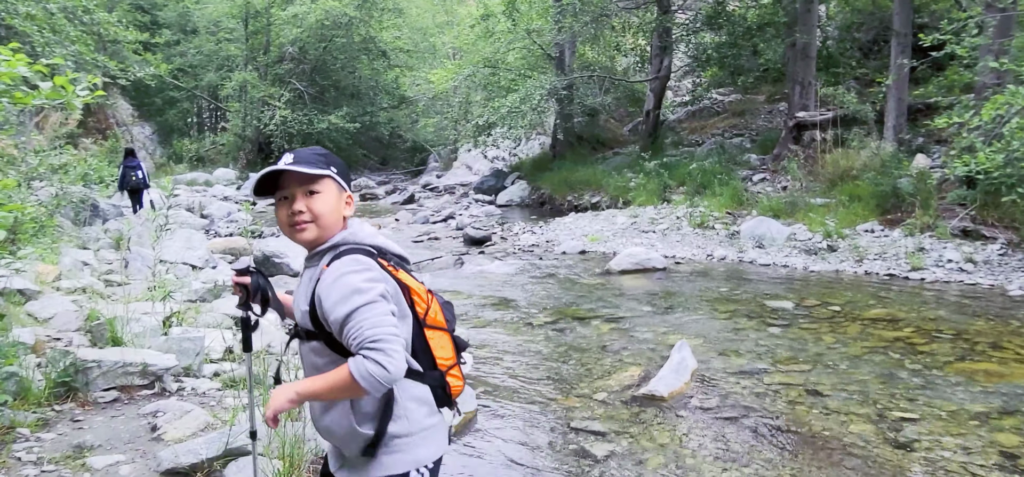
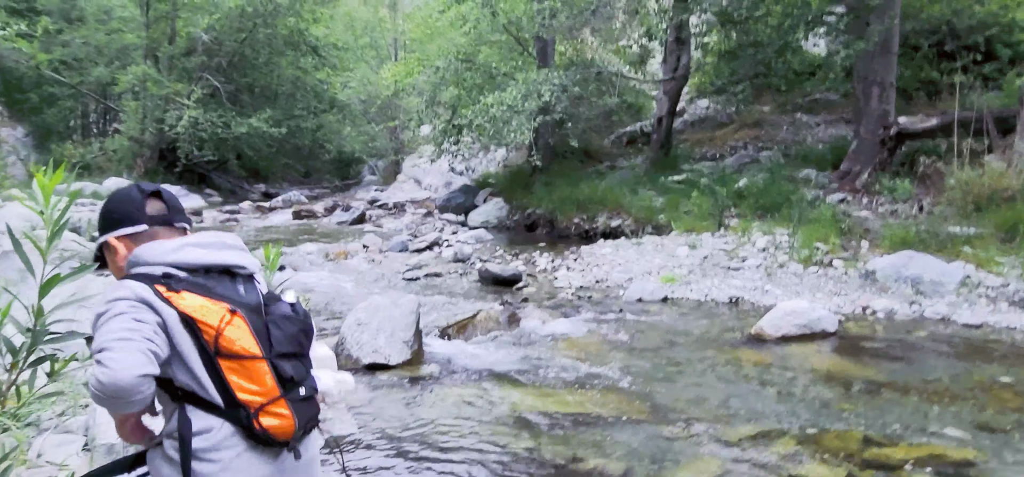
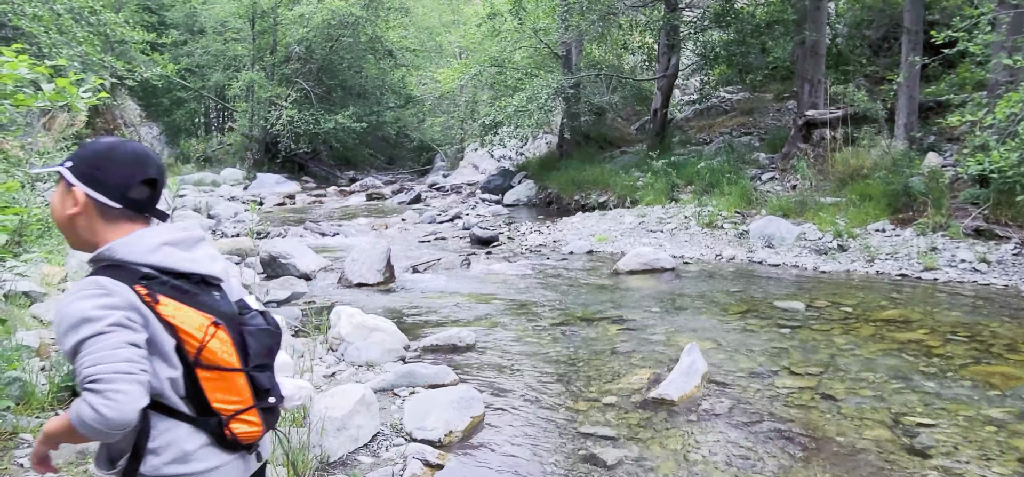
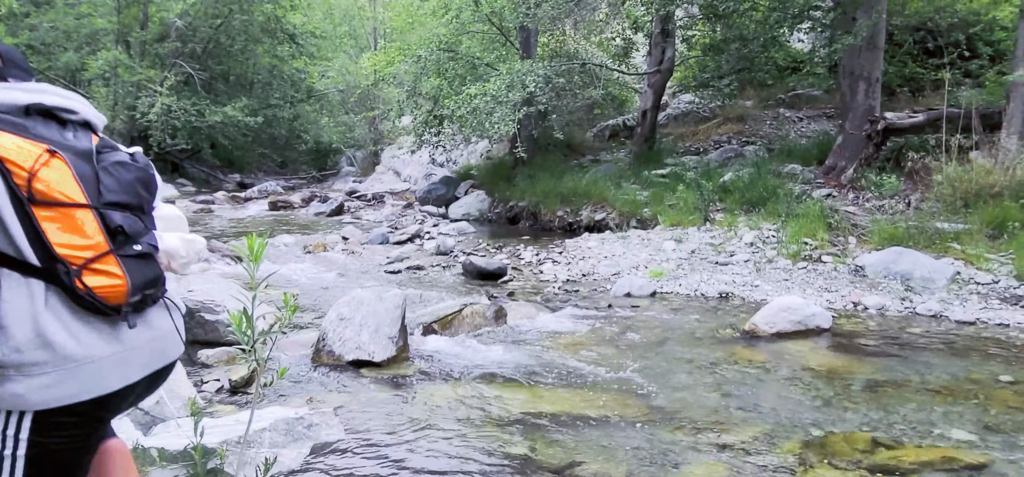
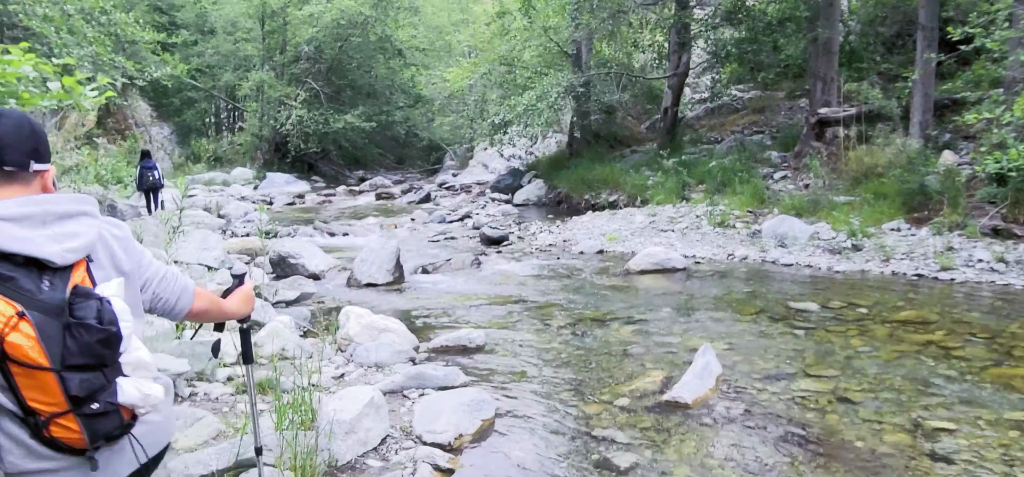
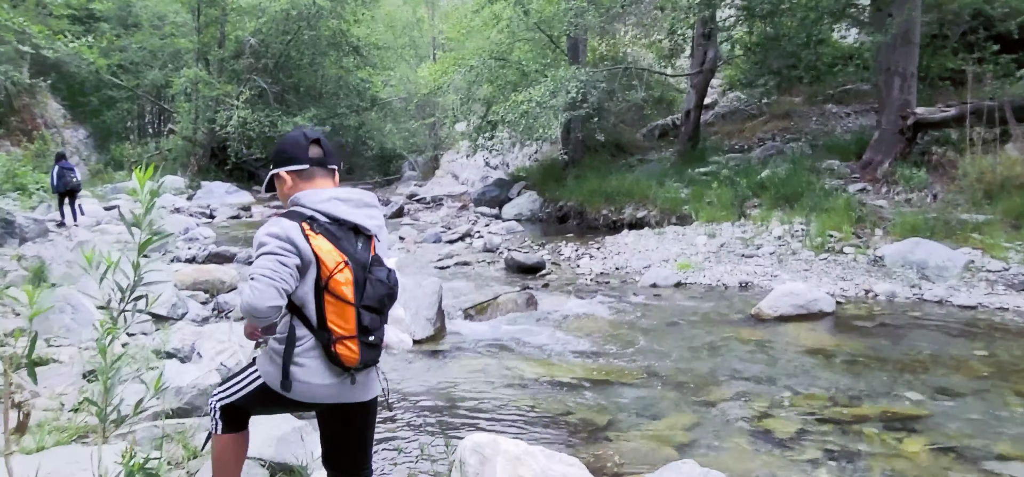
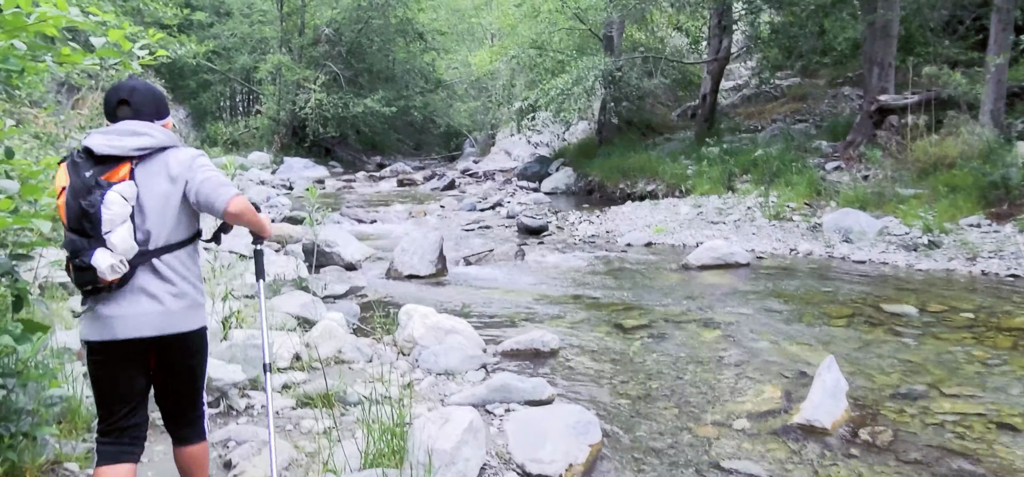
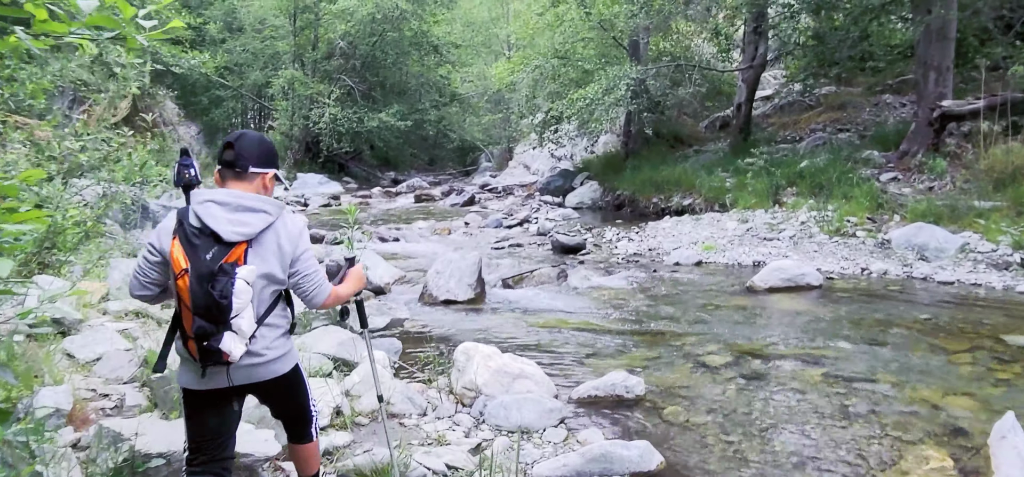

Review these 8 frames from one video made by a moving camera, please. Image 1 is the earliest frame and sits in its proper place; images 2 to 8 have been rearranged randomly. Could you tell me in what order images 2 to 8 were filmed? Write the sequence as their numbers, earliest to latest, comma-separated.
3, 5, 7, 8, 6, 2, 4
